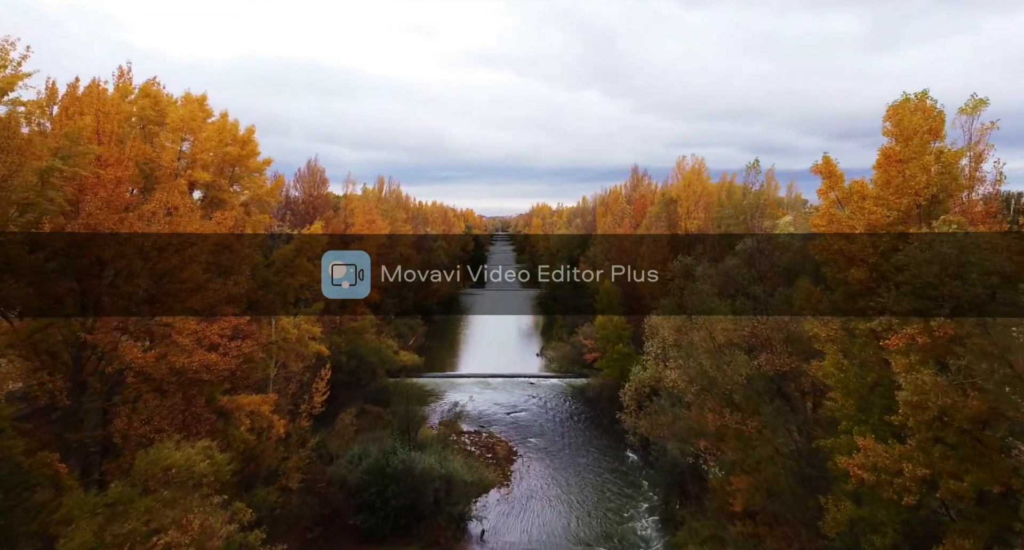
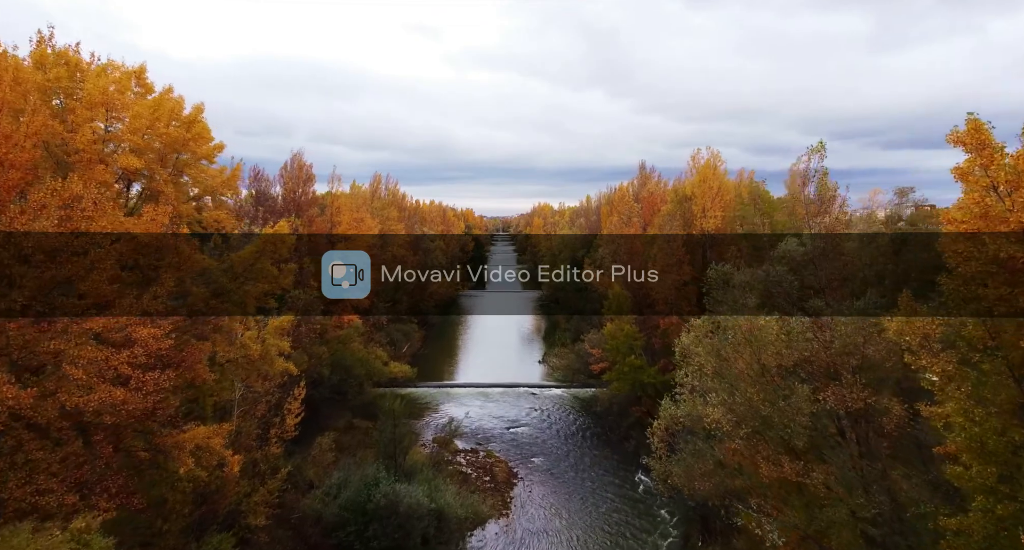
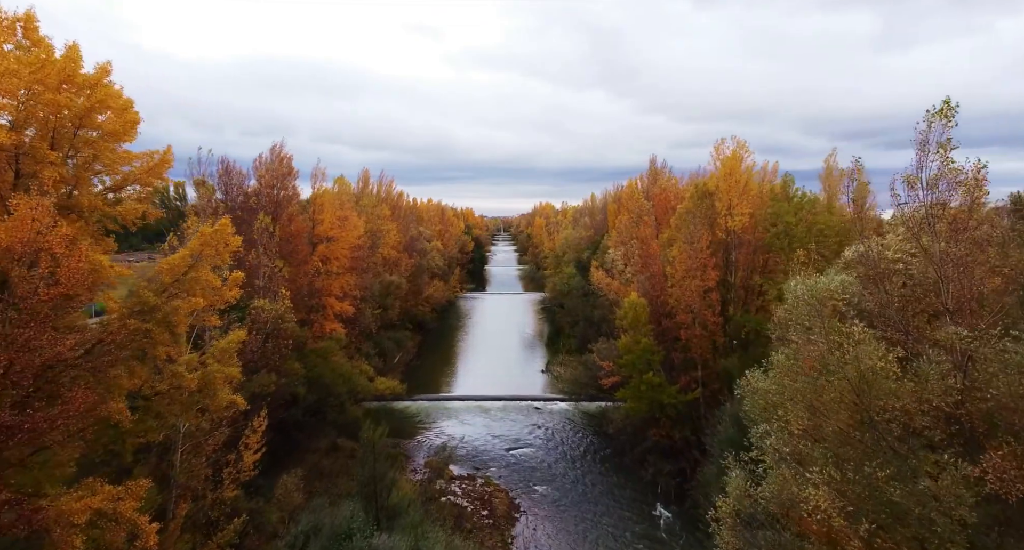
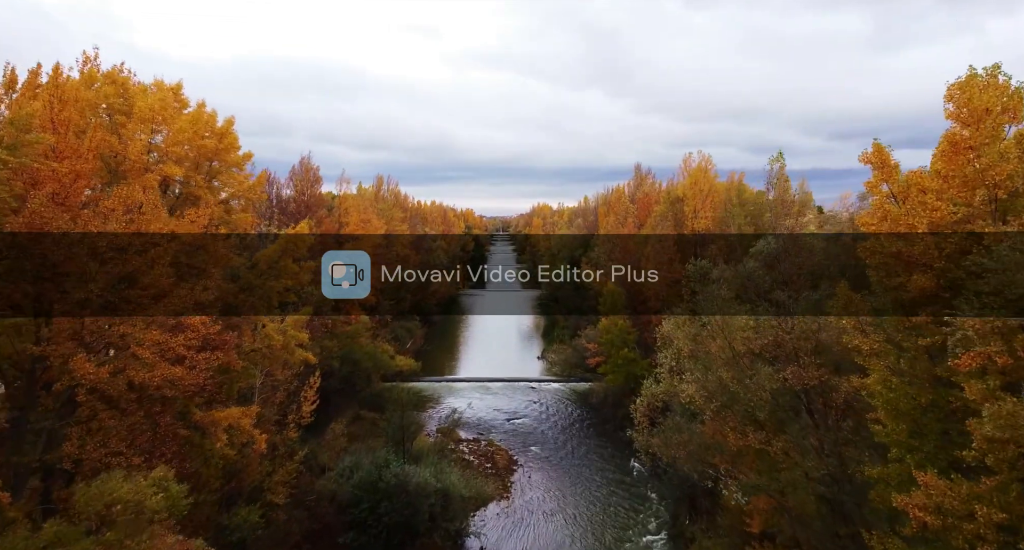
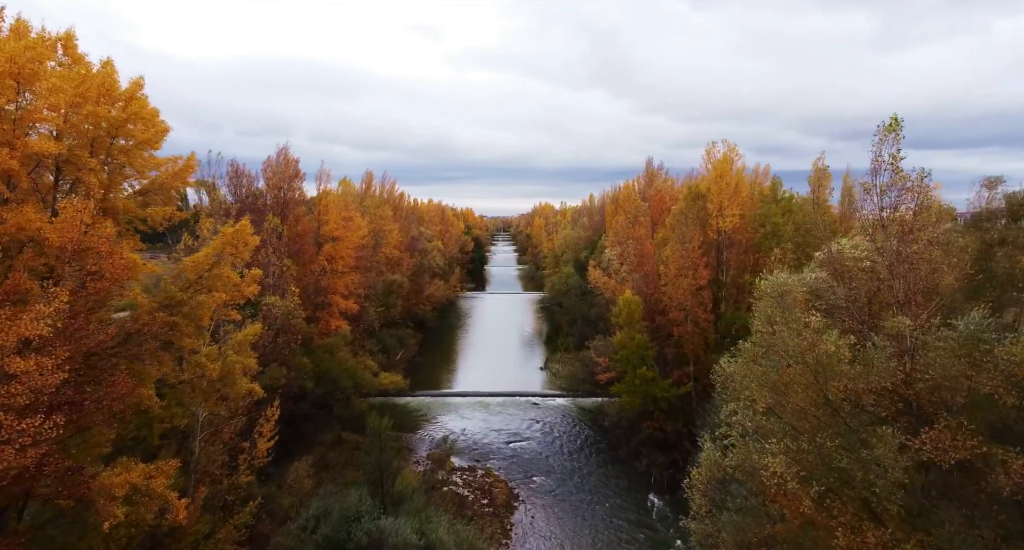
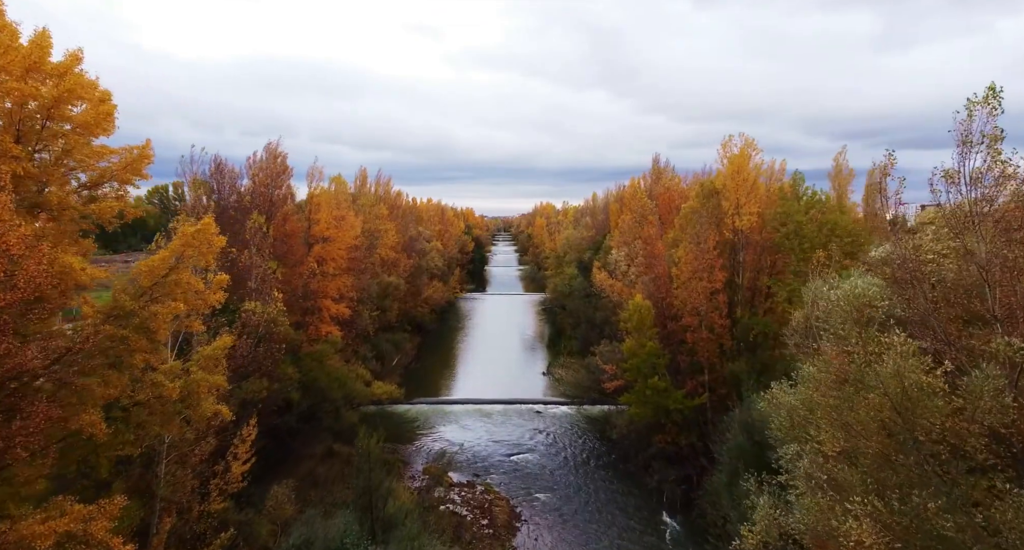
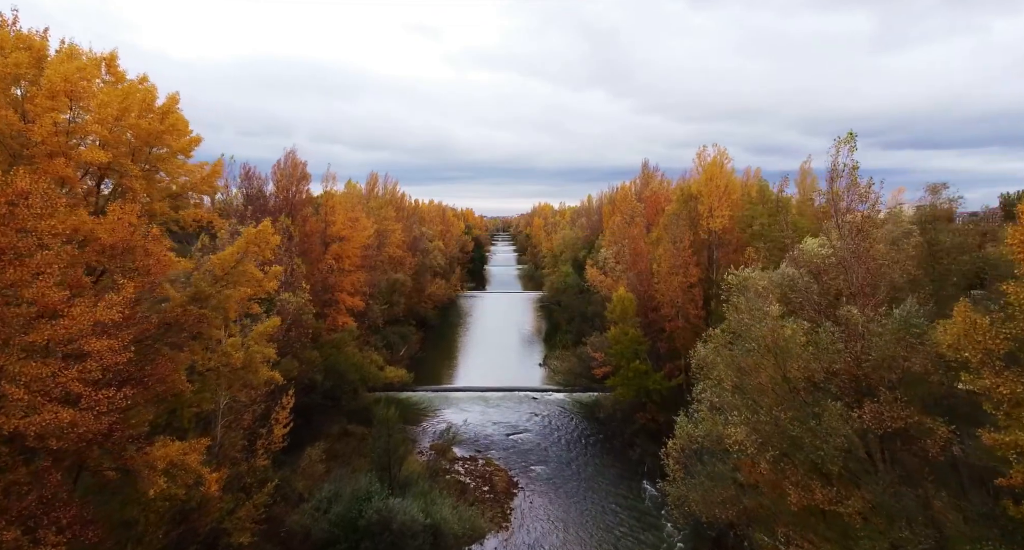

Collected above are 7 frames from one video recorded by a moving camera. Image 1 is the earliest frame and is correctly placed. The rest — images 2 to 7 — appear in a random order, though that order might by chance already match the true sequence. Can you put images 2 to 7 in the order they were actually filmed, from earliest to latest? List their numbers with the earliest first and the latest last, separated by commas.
4, 2, 7, 5, 3, 6
